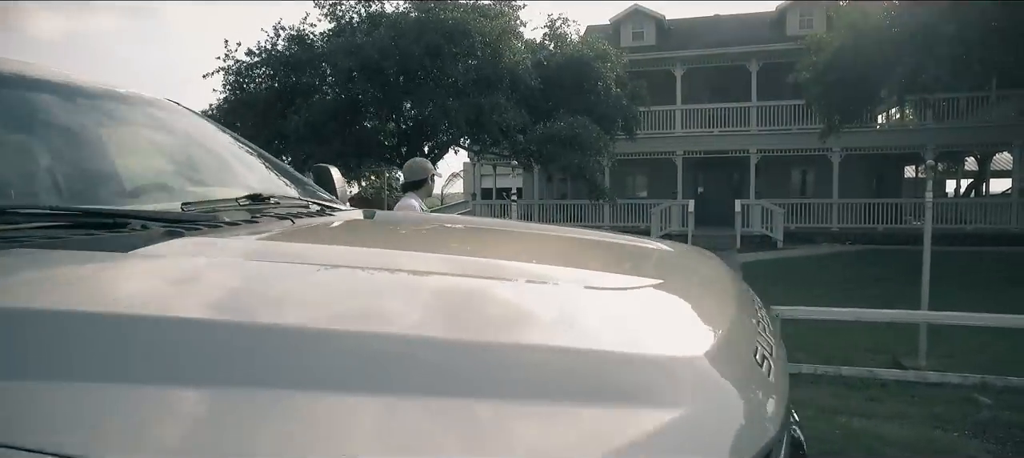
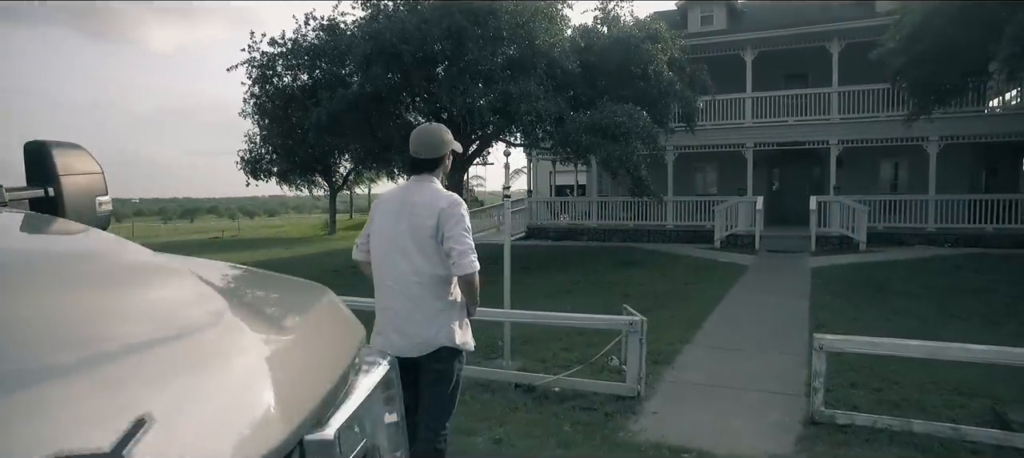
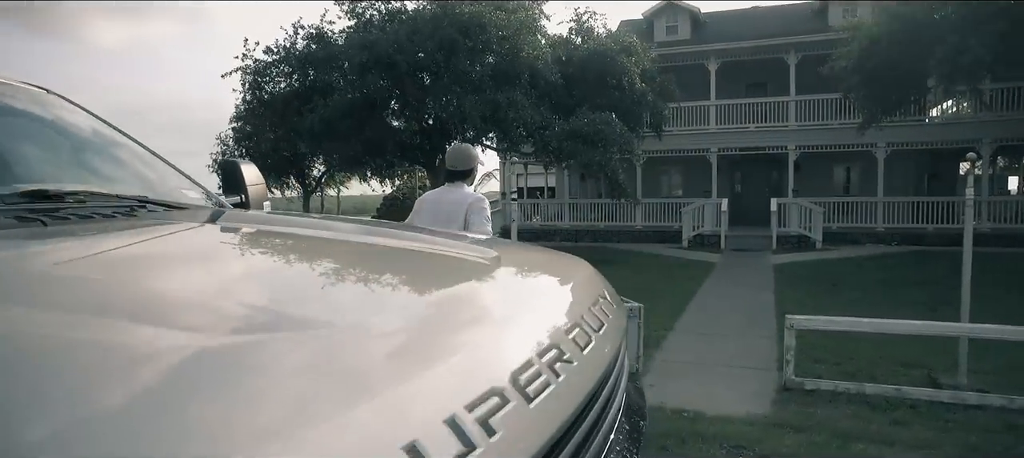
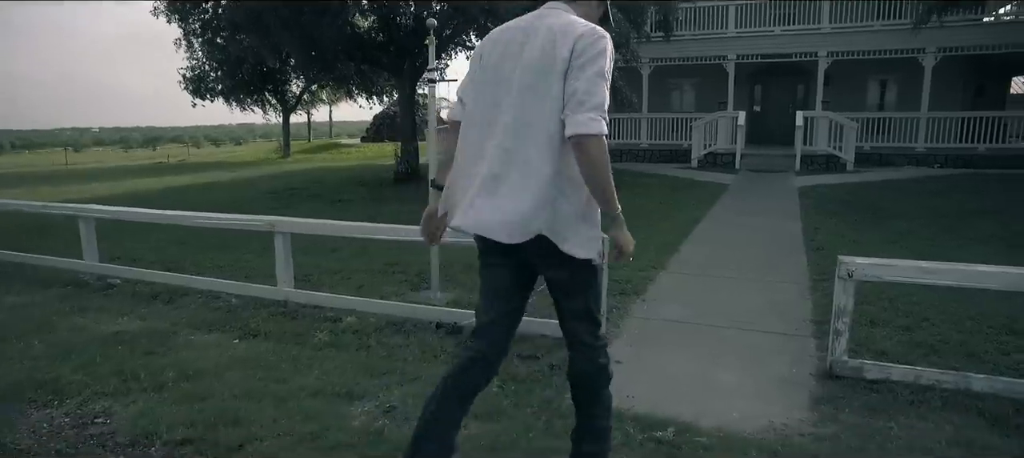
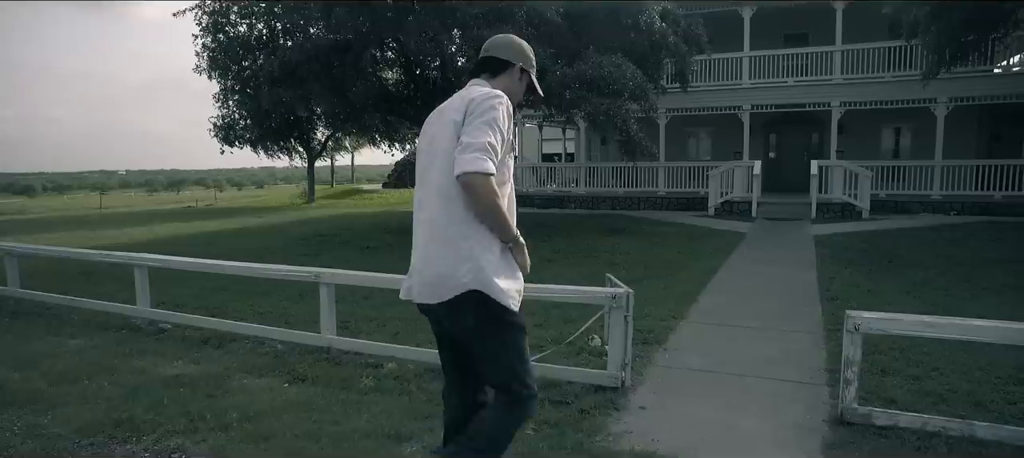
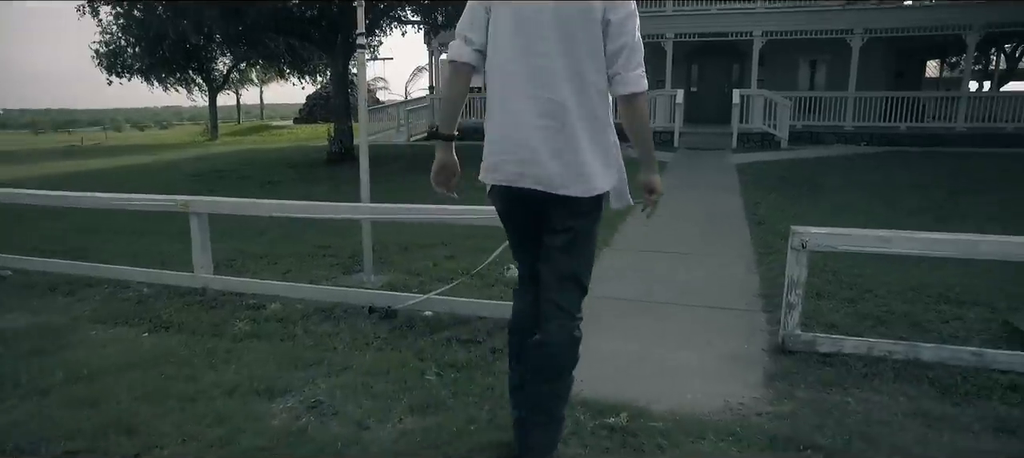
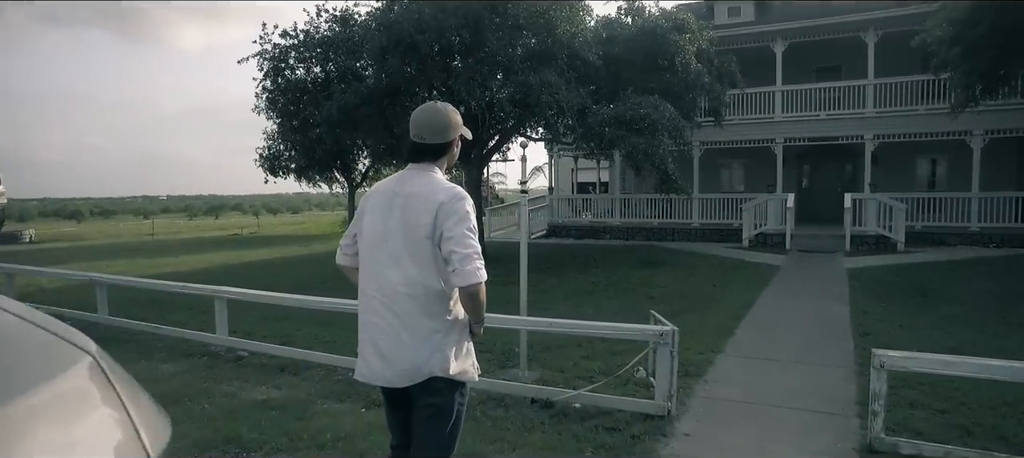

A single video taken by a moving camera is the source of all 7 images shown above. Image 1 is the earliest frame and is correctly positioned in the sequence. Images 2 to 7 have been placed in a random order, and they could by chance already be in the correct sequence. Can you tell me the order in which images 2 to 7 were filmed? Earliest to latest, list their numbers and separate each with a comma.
3, 2, 7, 5, 4, 6
